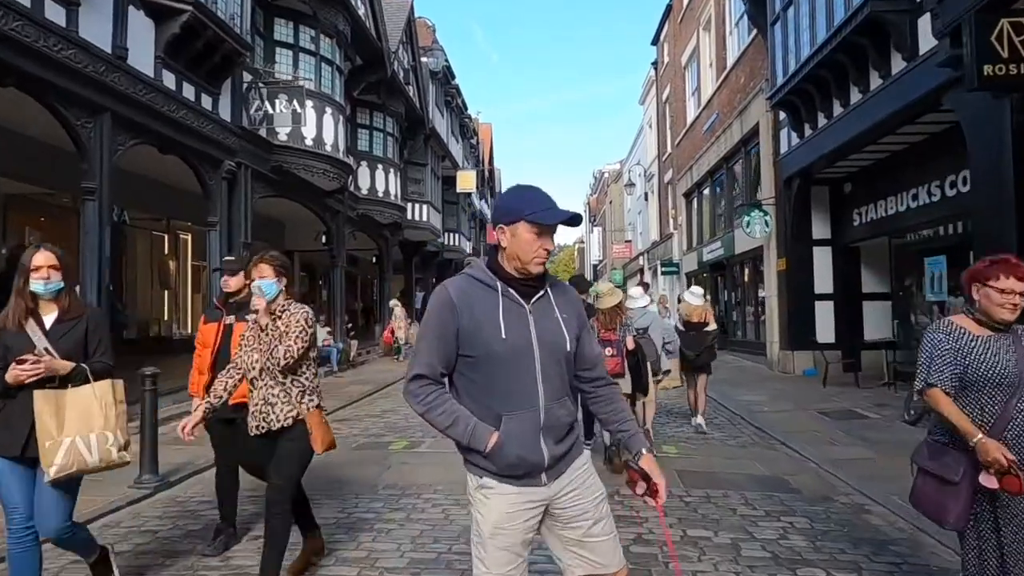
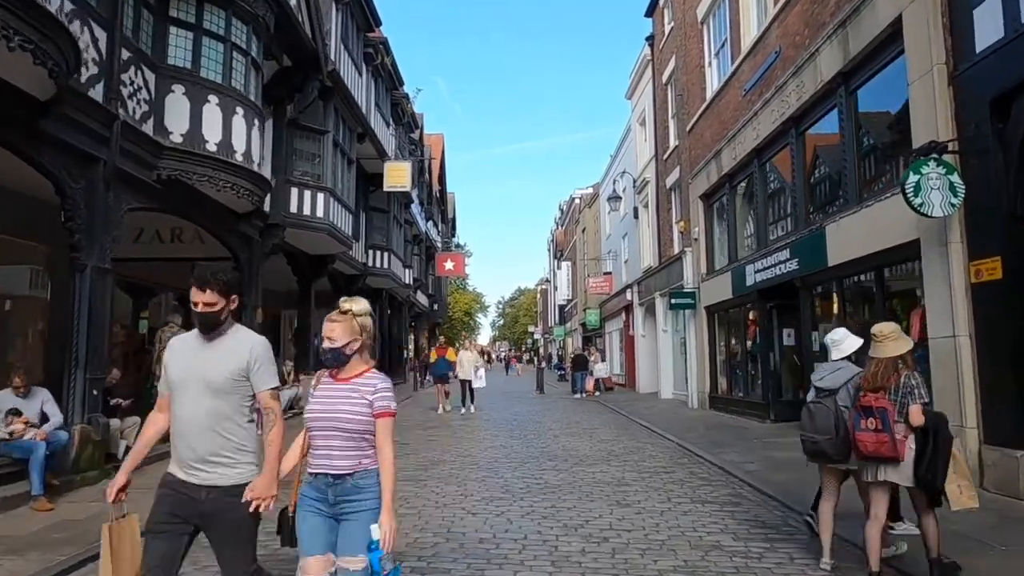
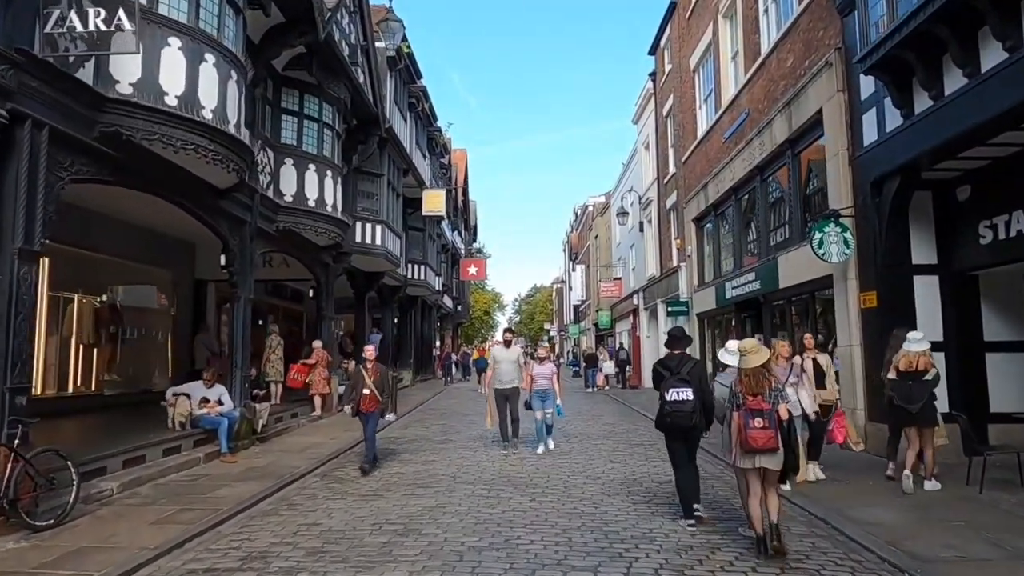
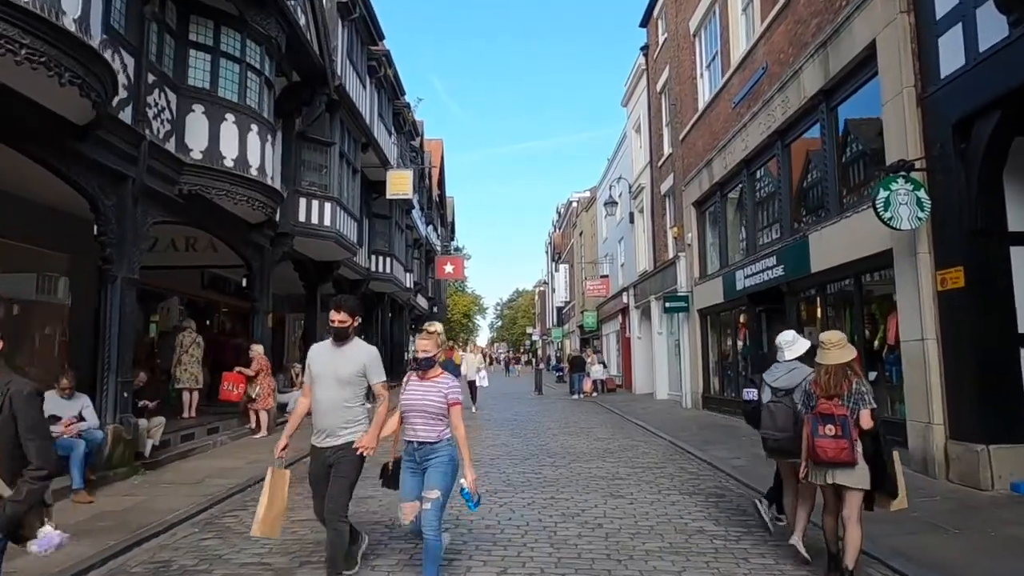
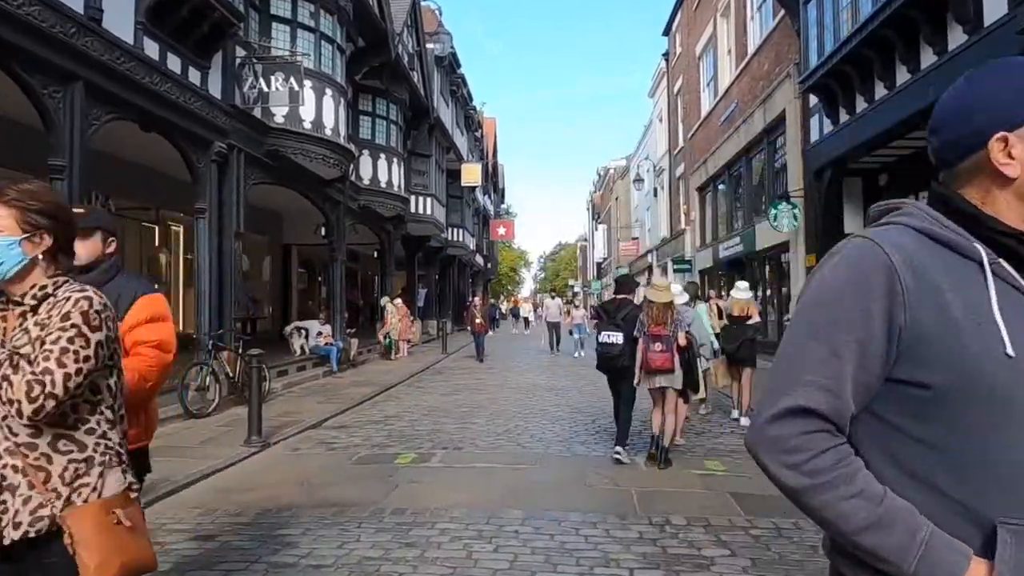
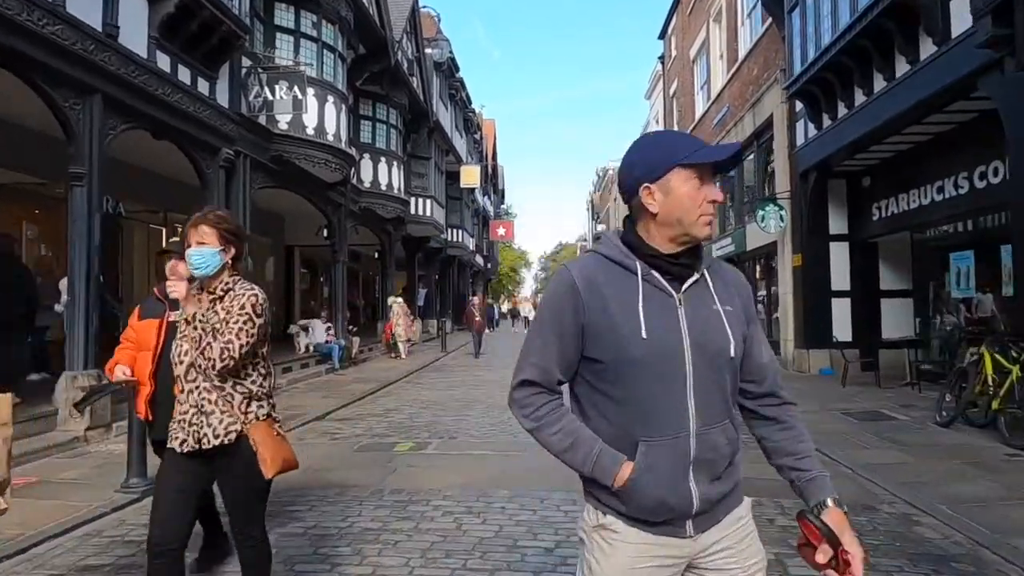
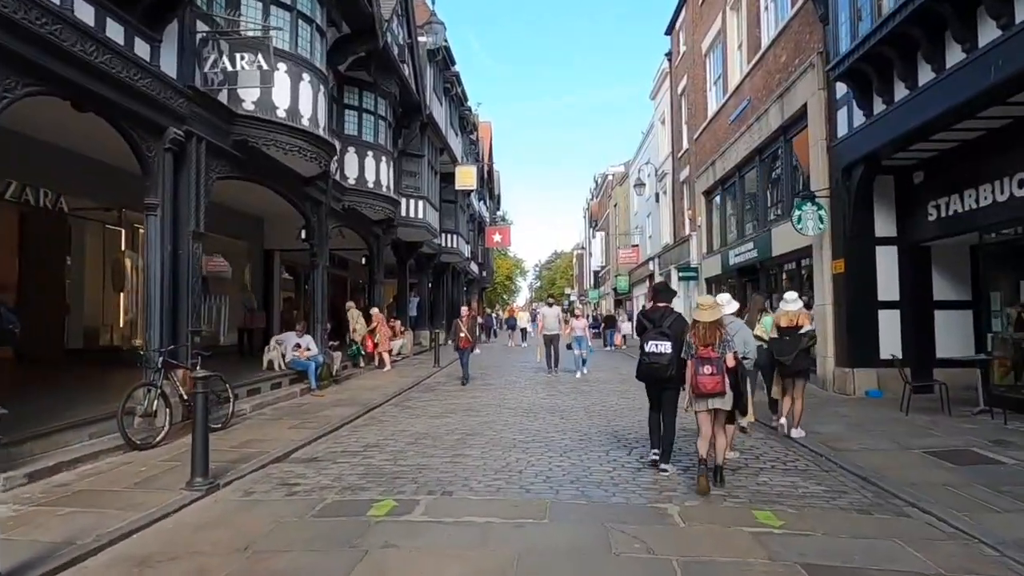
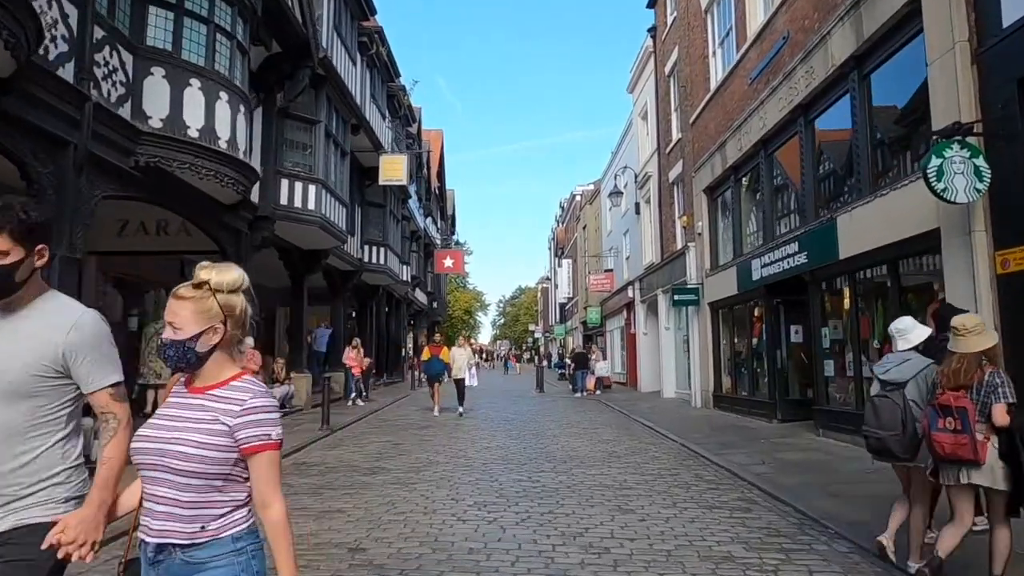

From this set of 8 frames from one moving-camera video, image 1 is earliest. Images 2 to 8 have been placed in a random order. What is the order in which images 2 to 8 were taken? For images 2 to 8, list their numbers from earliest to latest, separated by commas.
6, 5, 7, 3, 4, 2, 8
